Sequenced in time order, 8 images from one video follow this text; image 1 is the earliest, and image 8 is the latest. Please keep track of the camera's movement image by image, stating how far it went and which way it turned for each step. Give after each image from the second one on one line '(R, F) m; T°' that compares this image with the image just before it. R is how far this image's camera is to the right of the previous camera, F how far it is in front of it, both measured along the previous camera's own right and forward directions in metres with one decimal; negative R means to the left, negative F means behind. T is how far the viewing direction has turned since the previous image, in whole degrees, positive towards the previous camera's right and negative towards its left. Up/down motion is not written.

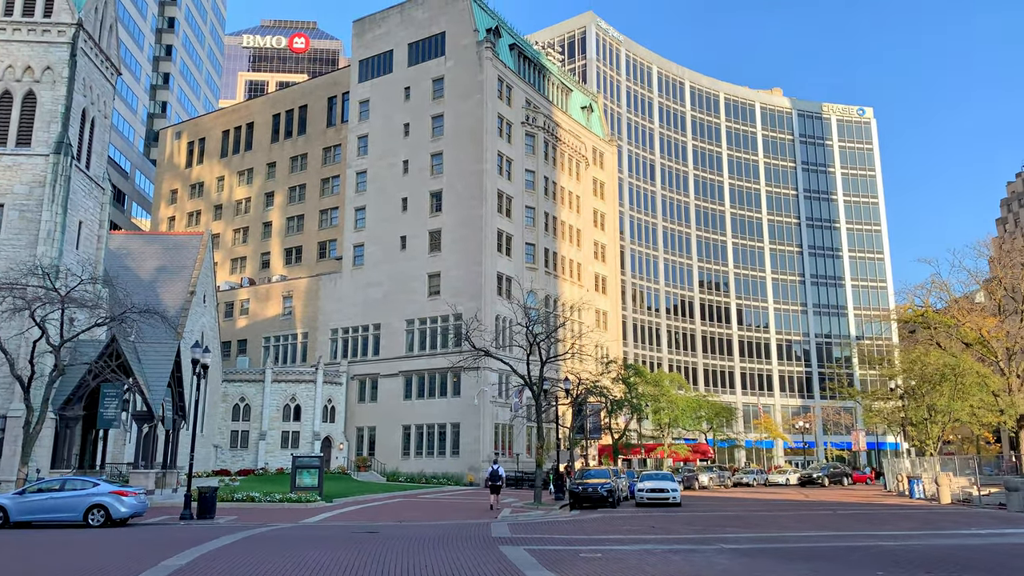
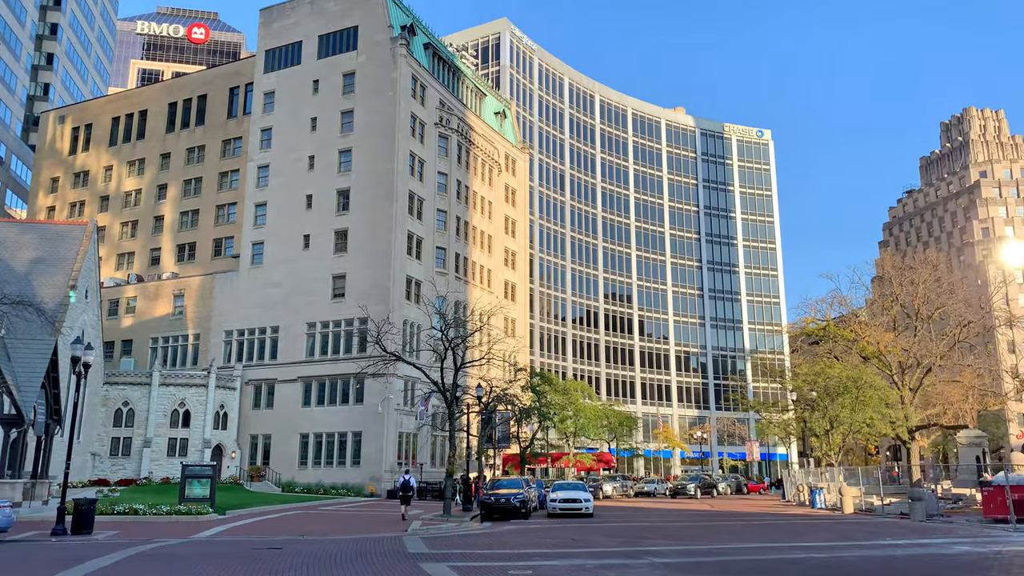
(-0.6, +1.2) m; +7°
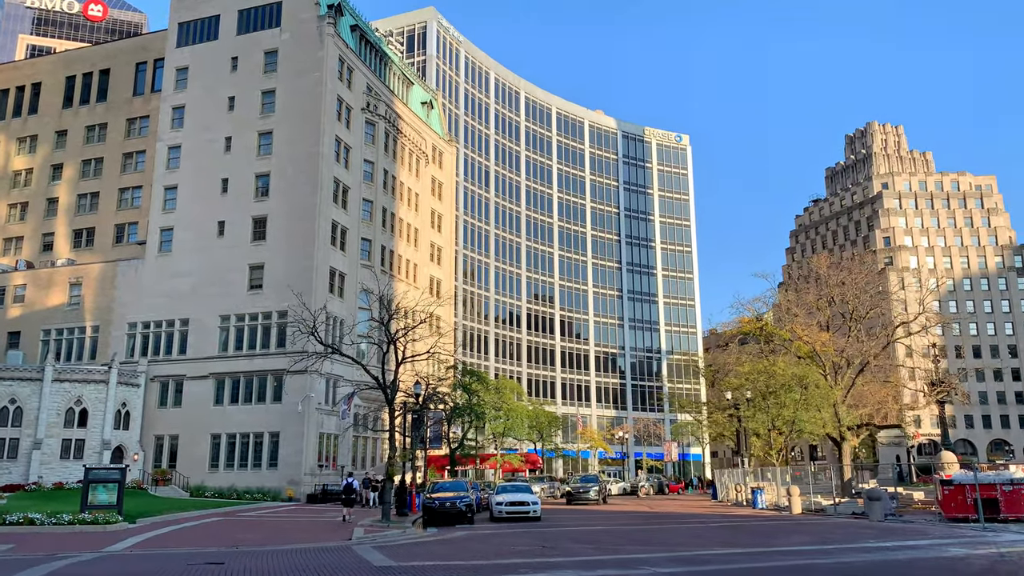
(-1.5, +1.9) m; +7°
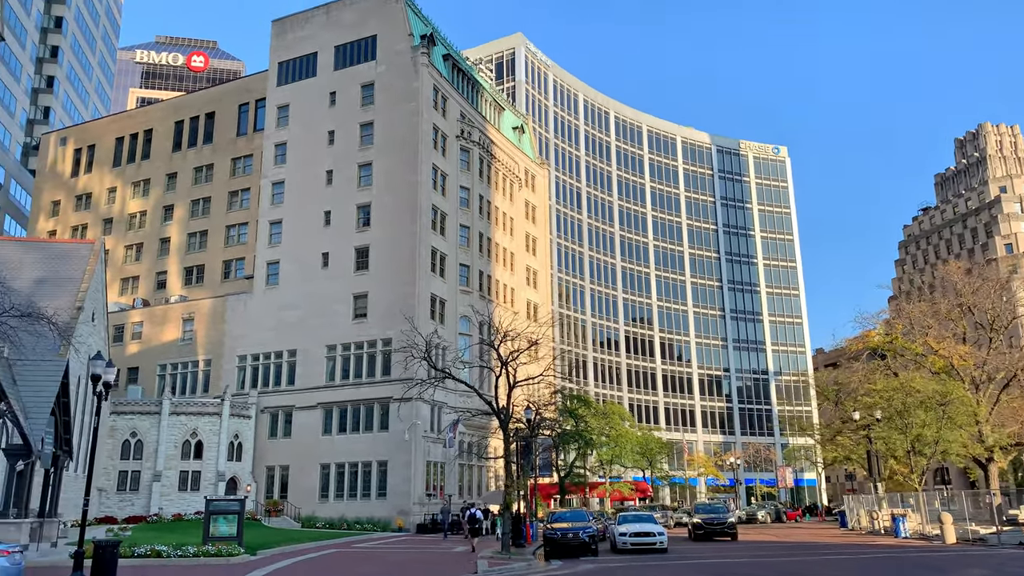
(-1.0, +1.0) m; -6°
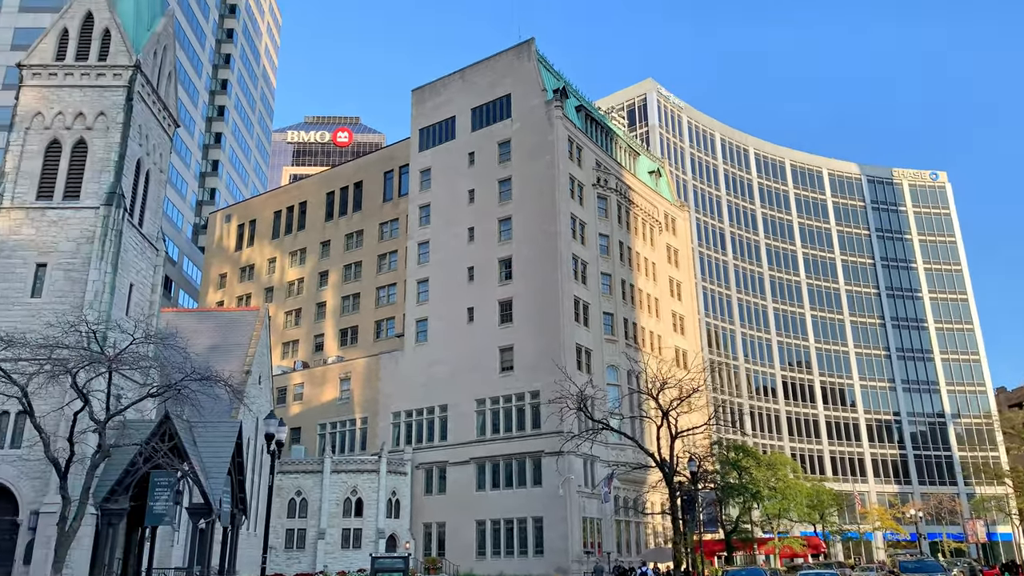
(-0.6, +0.6) m; -10°
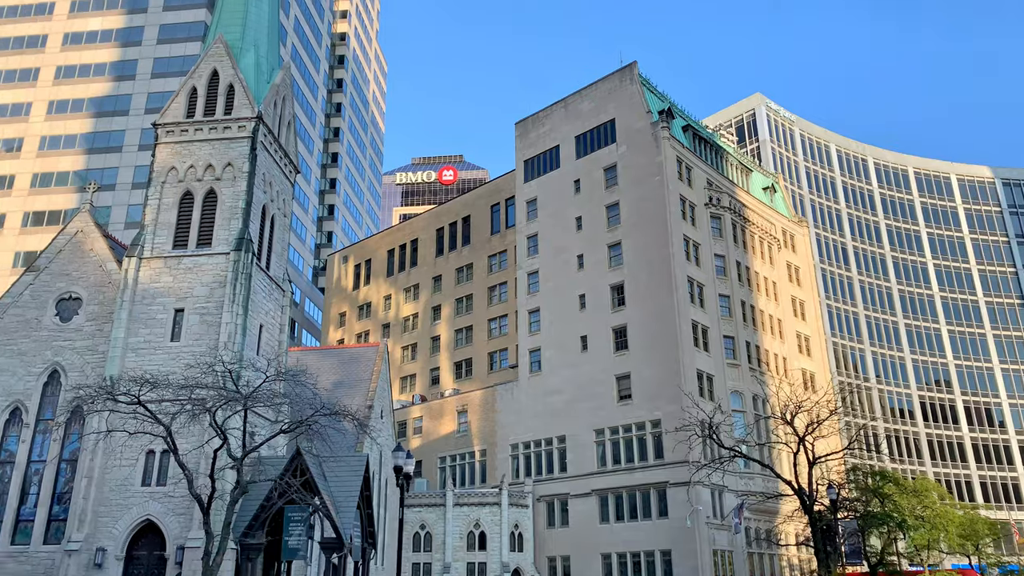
(-0.4, +0.3) m; -8°
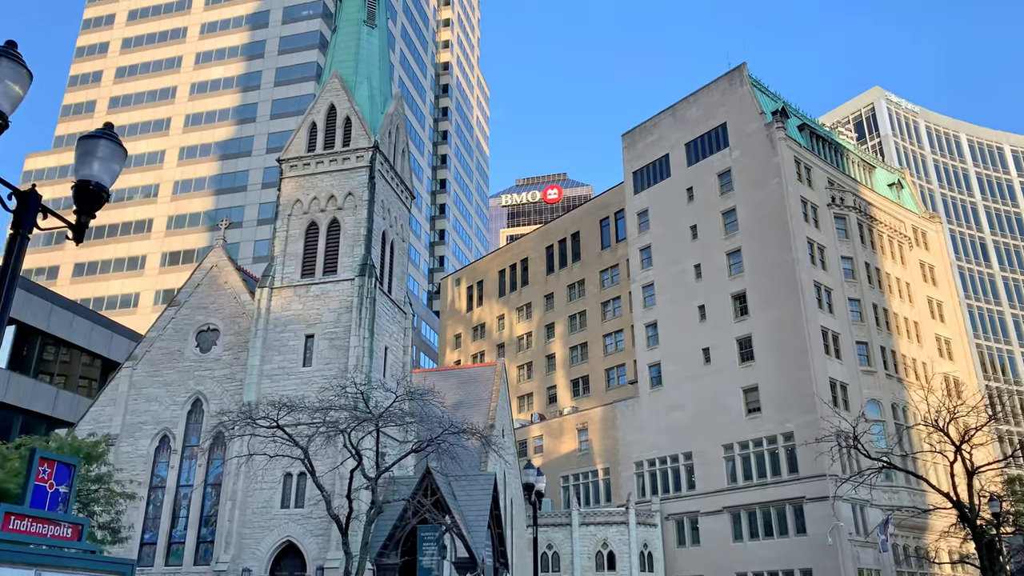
(-0.4, +0.3) m; -8°
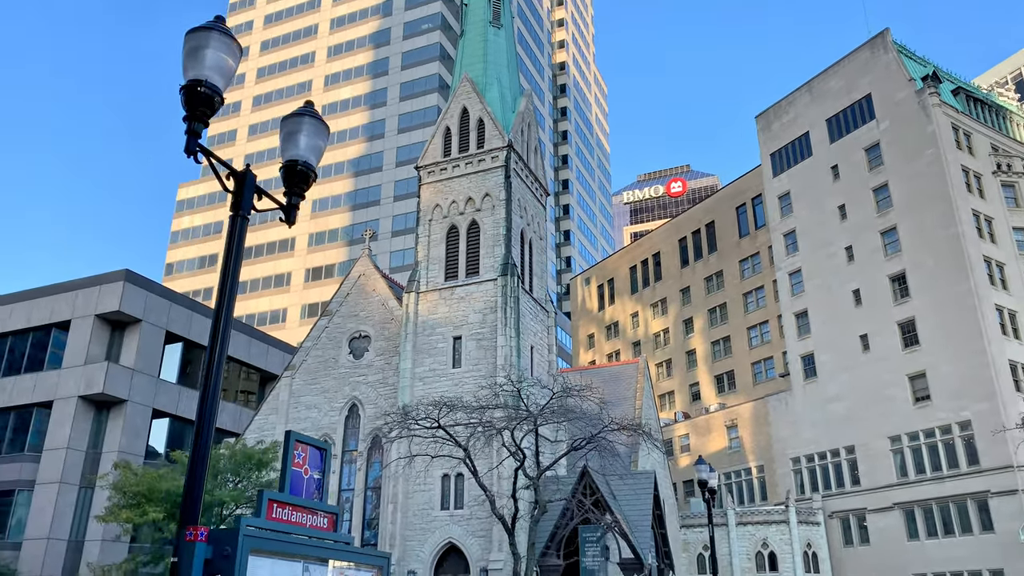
(-0.8, +0.6) m; -9°
